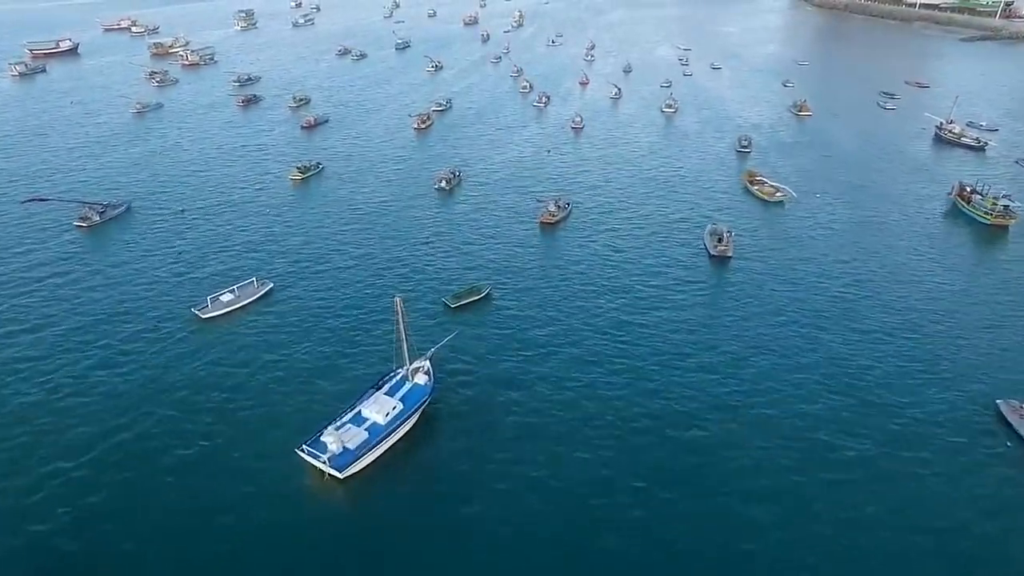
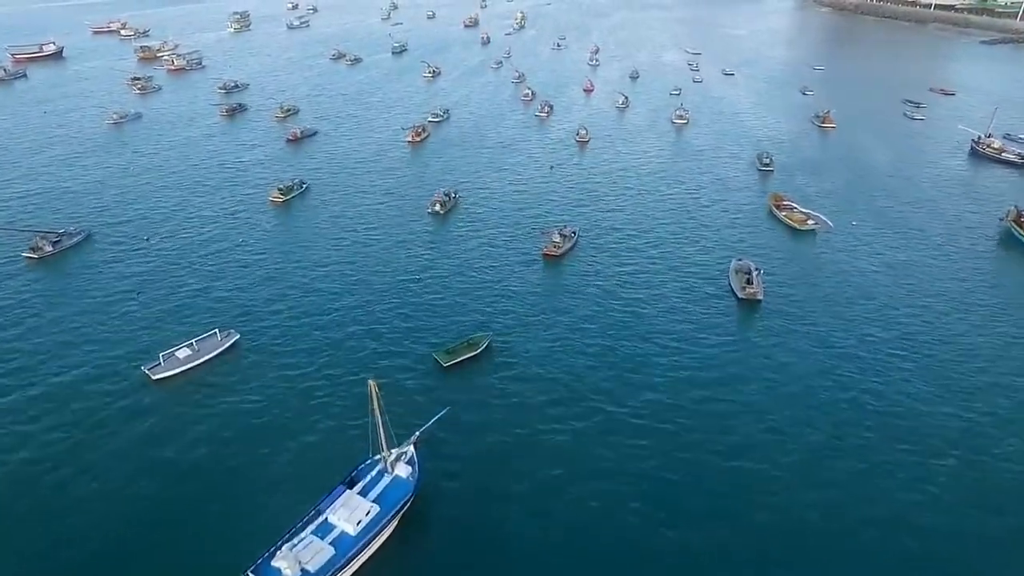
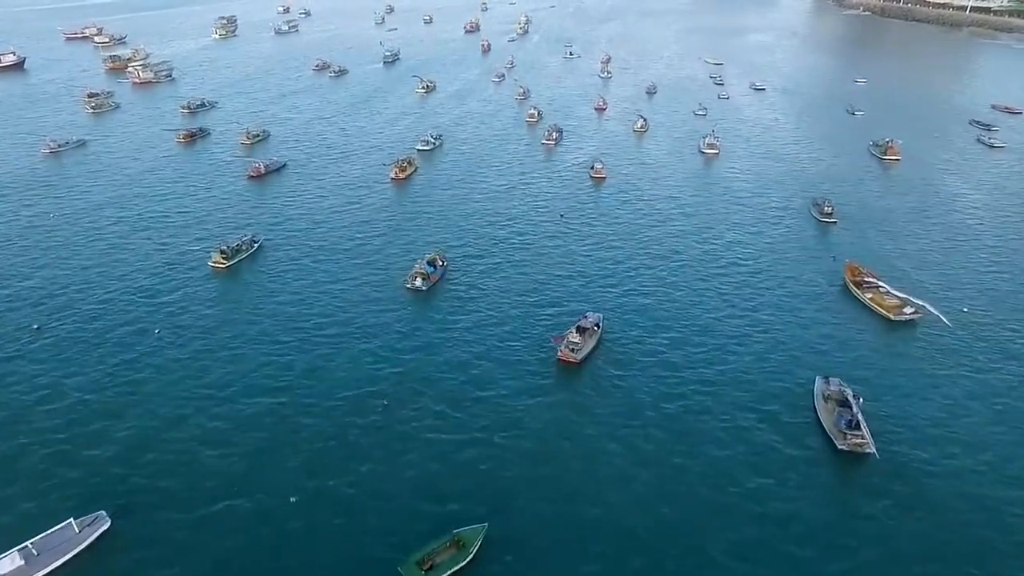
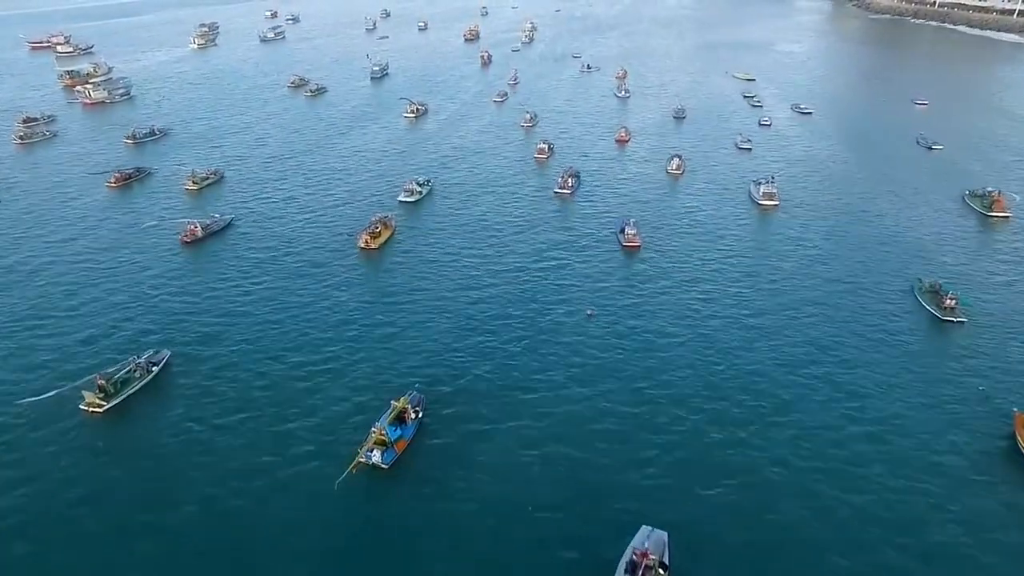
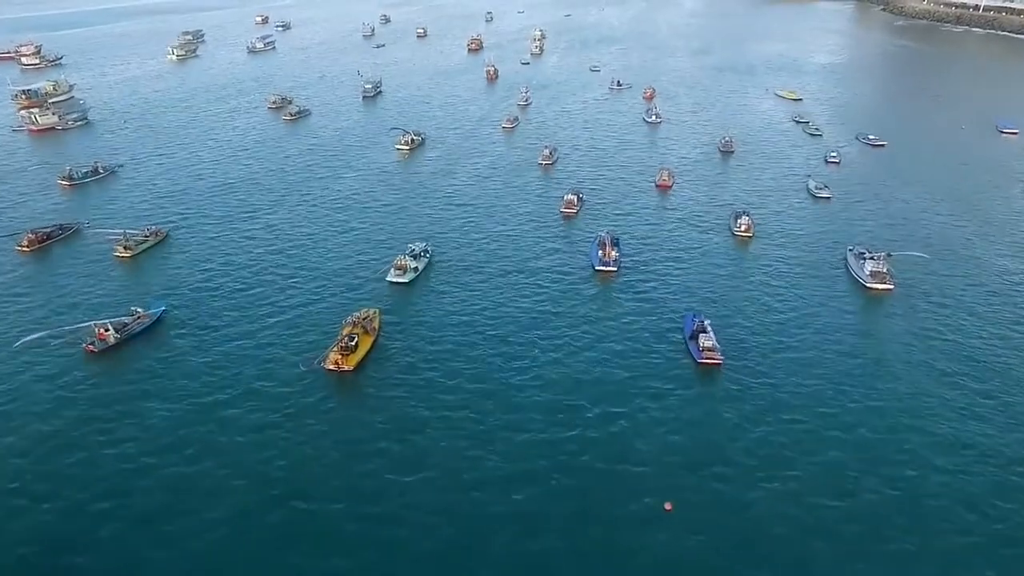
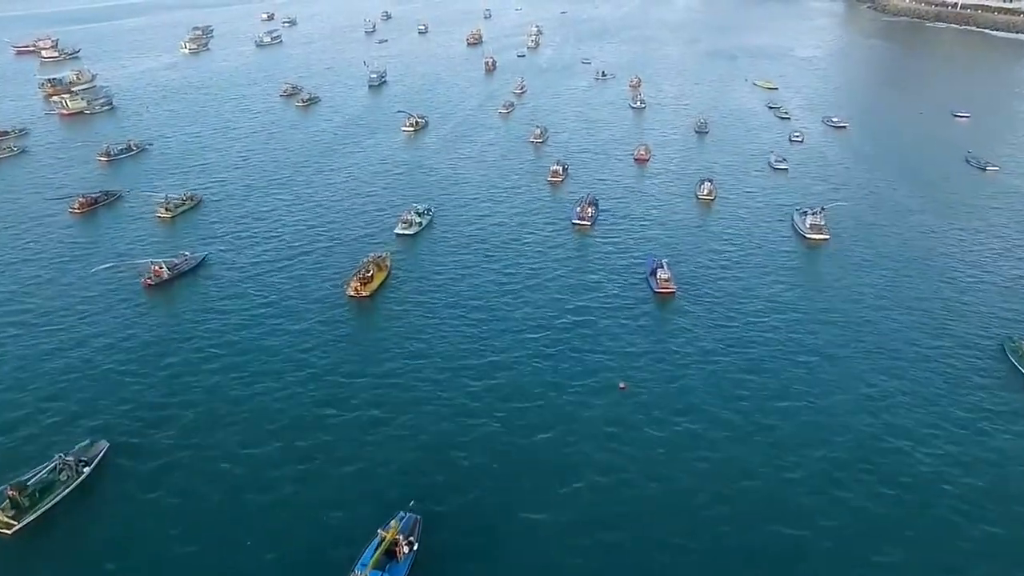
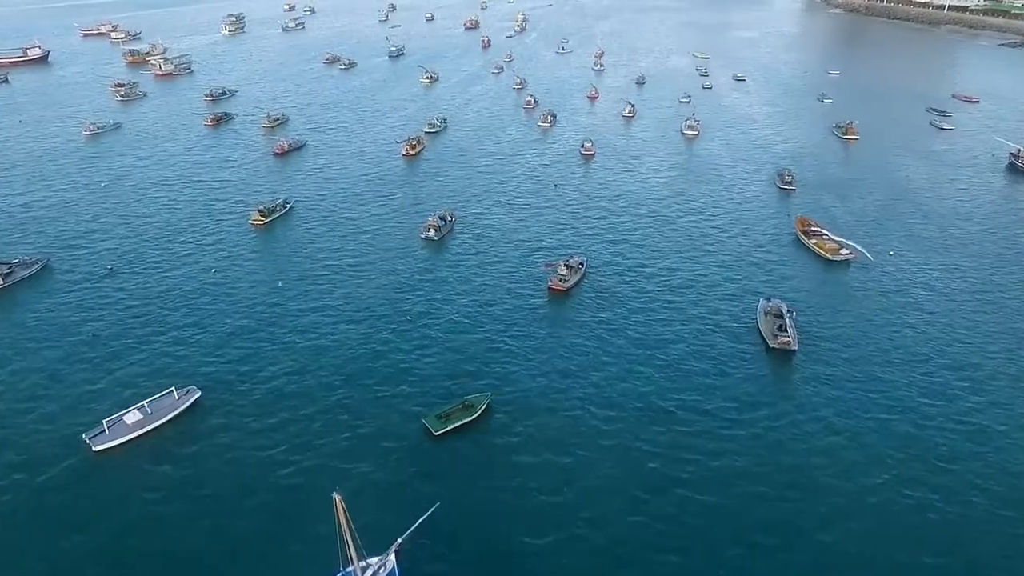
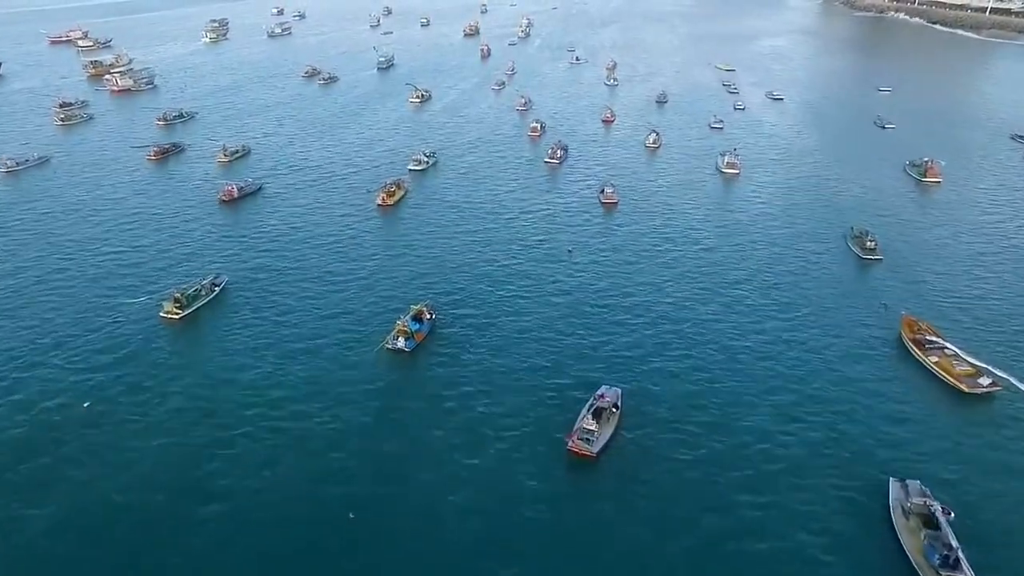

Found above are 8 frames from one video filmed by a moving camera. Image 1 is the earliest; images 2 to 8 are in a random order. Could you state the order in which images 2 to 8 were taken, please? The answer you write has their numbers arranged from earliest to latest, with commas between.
2, 7, 3, 8, 4, 6, 5
